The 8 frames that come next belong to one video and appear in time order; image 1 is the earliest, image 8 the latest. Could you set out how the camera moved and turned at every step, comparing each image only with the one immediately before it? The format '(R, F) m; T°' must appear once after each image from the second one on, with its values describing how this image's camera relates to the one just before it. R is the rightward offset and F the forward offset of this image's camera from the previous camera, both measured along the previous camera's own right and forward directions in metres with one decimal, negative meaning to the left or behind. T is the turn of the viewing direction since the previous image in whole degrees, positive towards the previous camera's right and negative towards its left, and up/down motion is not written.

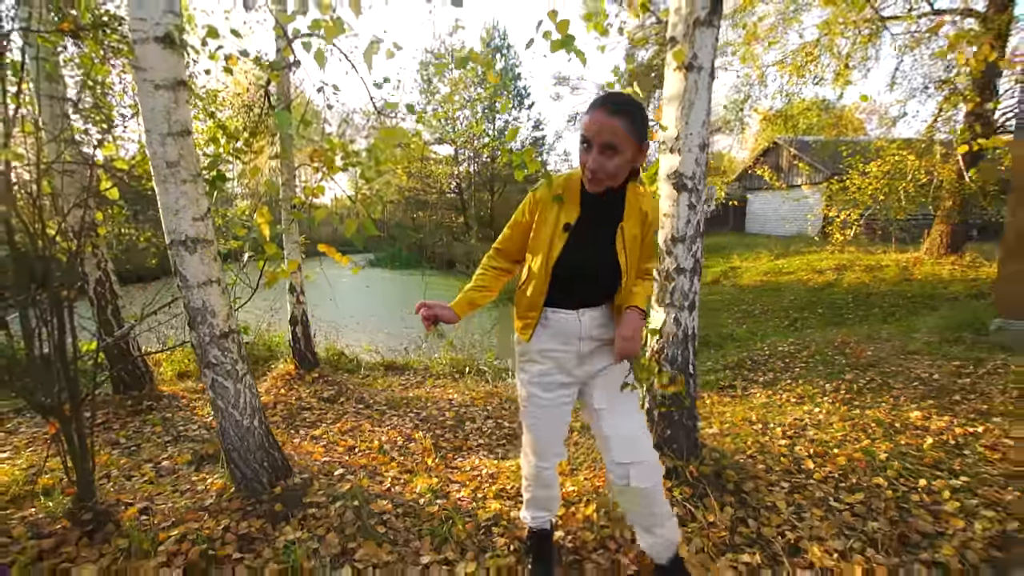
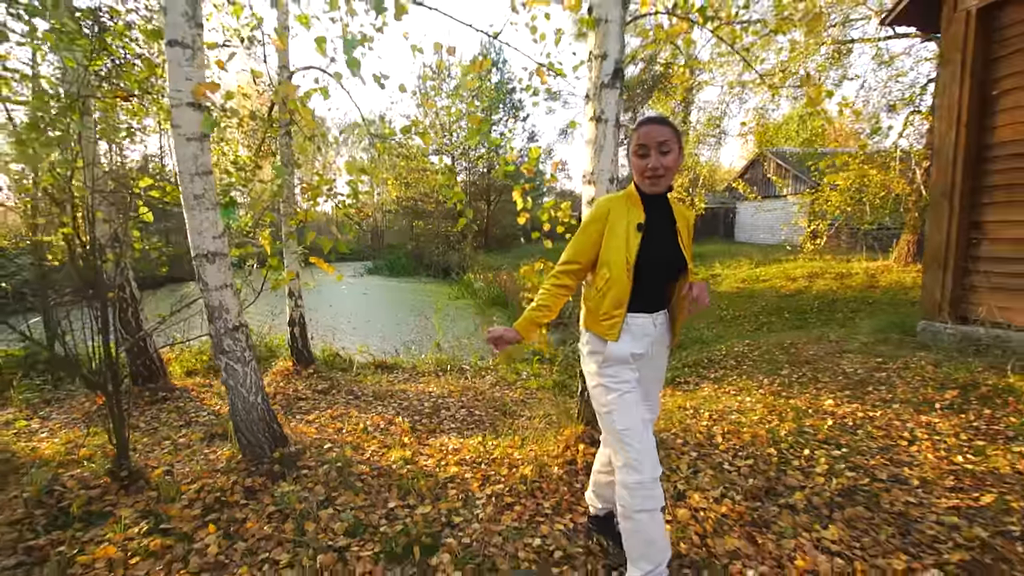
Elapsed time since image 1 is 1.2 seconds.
(+0.4, -0.7) m; 0°
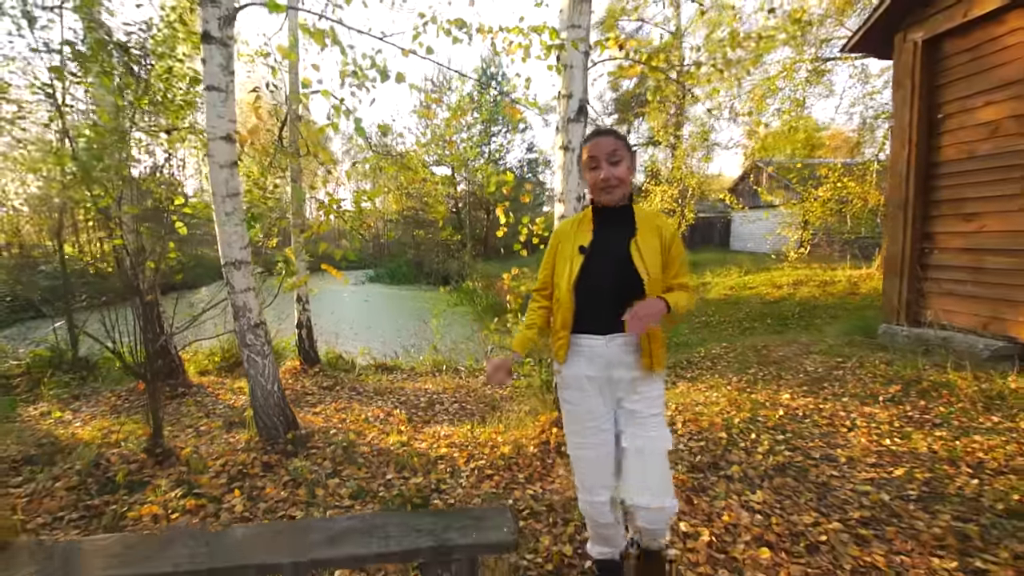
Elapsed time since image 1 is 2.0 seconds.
(+0.2, -0.6) m; 0°
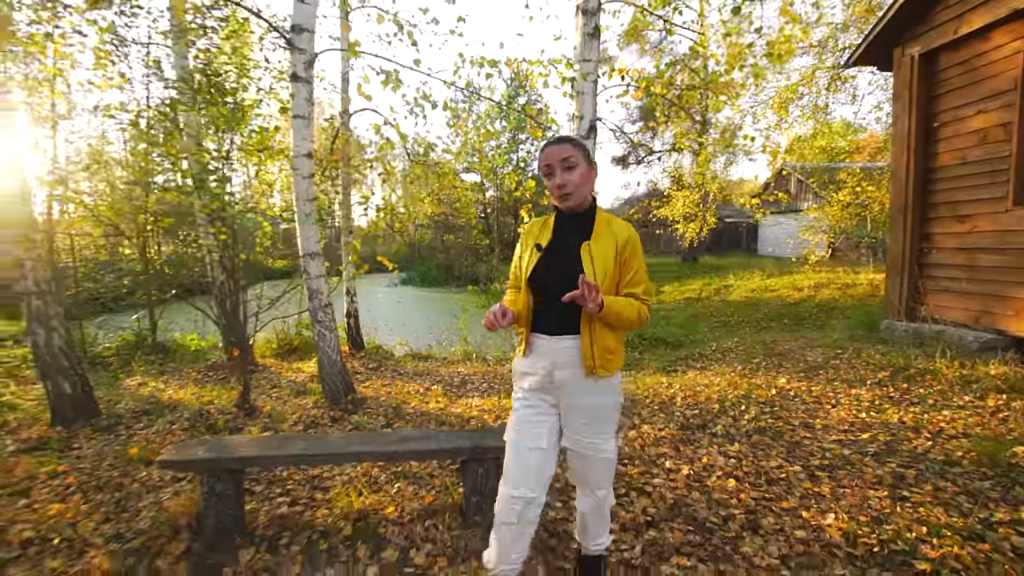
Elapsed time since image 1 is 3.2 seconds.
(+0.1, -0.8) m; -3°
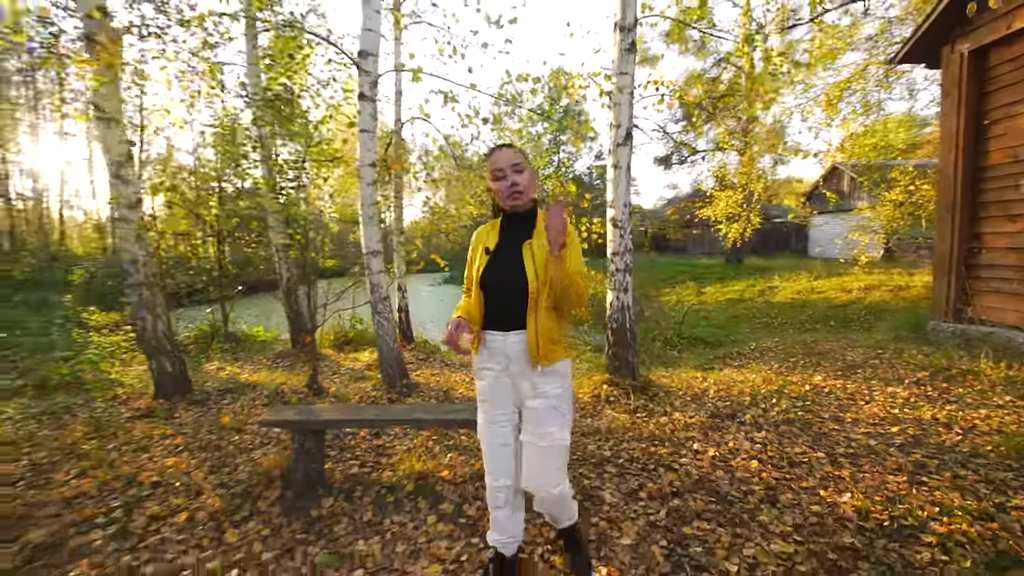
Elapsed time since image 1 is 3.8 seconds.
(0.0, -0.4) m; -5°
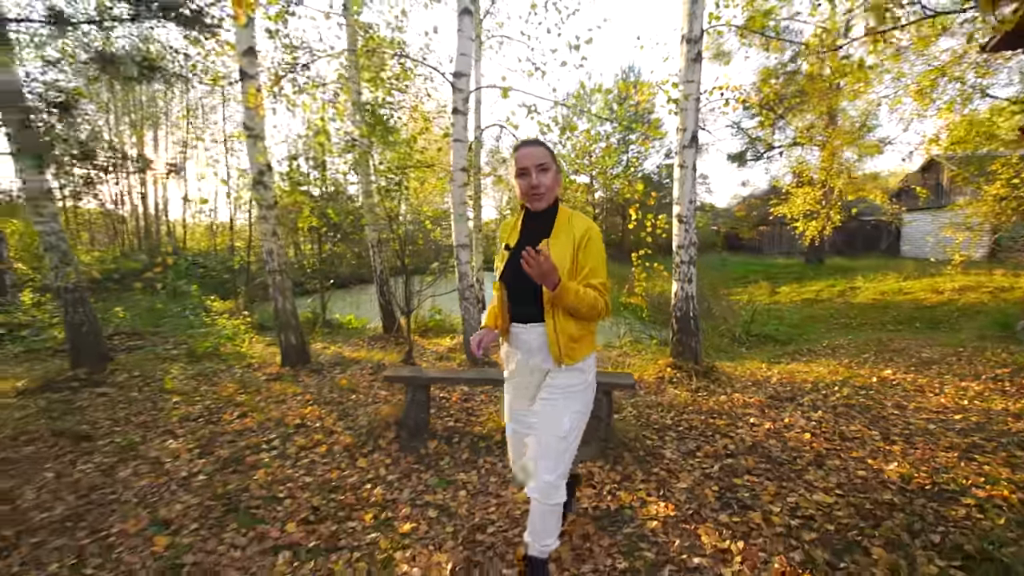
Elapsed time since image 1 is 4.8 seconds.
(-0.1, -0.7) m; -8°
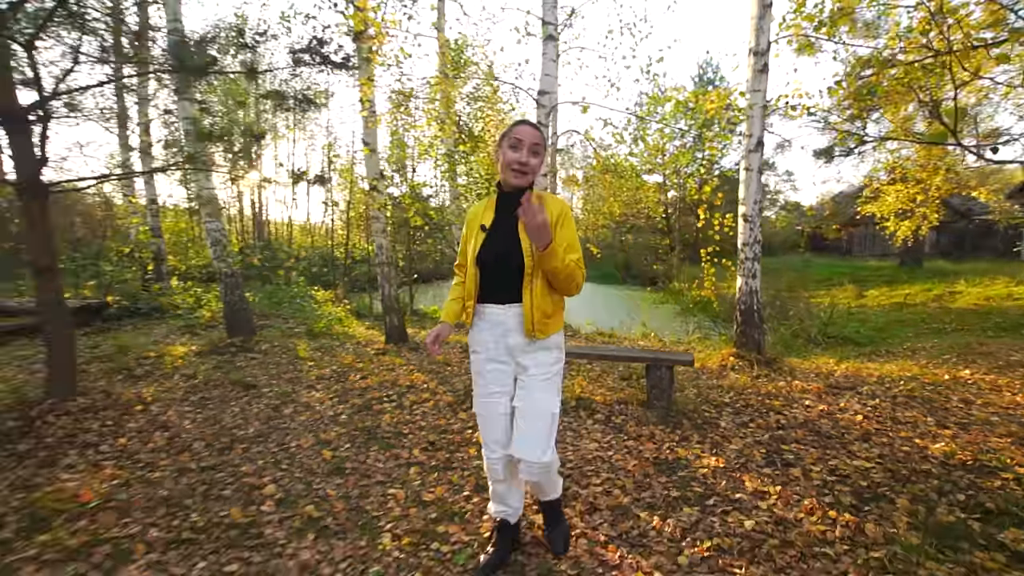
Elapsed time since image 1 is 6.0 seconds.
(-0.1, -0.8) m; -8°
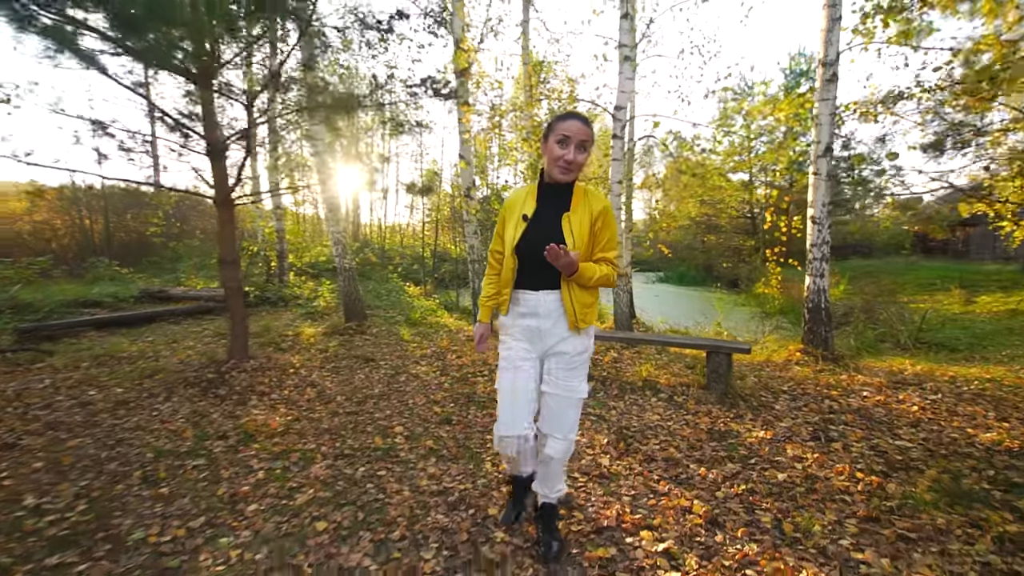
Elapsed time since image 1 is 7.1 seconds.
(0.0, -0.9) m; -9°
